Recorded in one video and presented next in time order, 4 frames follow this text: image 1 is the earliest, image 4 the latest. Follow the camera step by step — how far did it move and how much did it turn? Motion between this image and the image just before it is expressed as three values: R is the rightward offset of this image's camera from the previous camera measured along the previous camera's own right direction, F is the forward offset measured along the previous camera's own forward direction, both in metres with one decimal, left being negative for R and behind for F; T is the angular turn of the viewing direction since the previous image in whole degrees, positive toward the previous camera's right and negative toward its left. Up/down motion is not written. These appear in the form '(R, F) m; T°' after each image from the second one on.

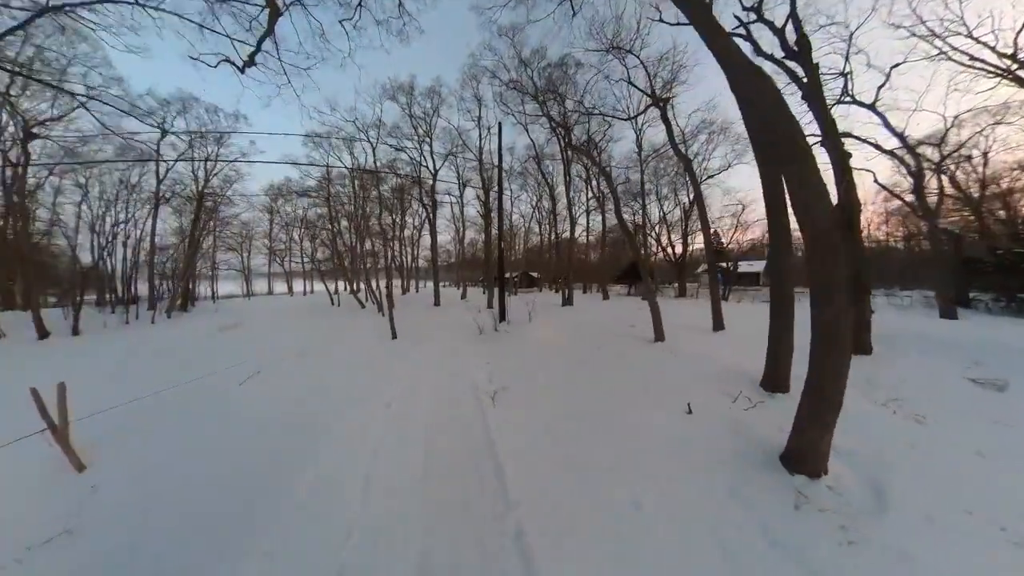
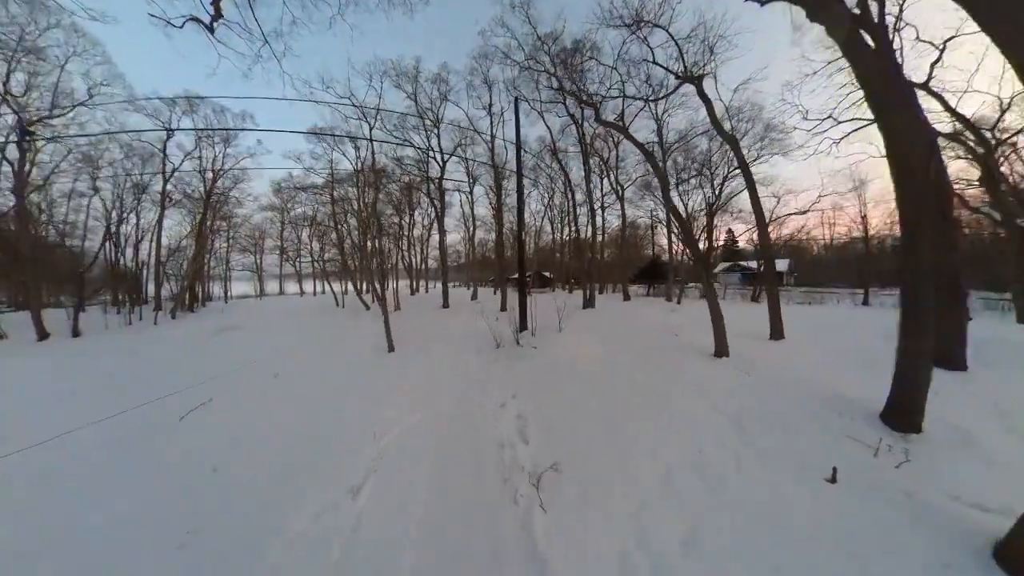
(-0.1, +0.8) m; -1°
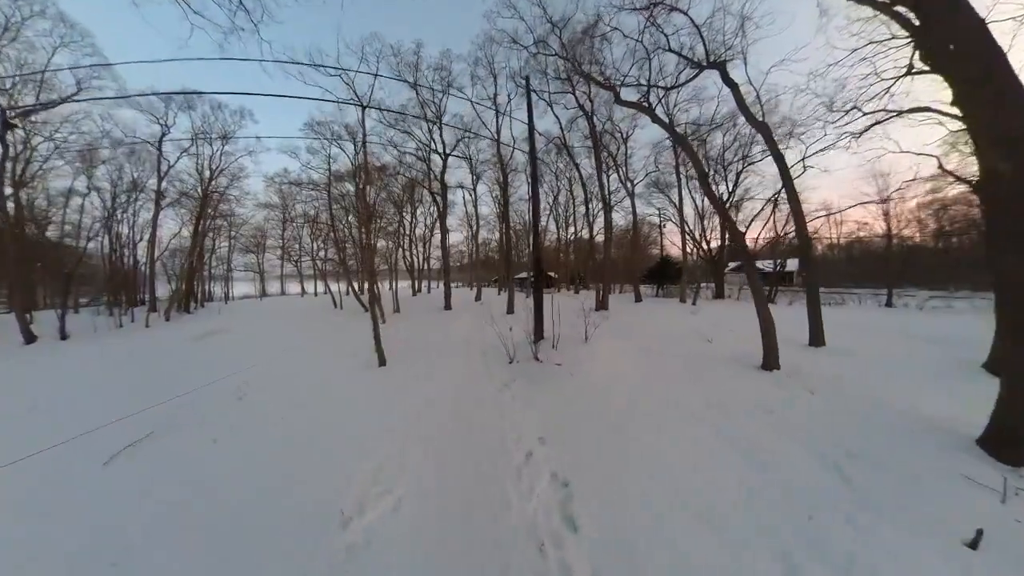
(-0.1, +0.5) m; 0°
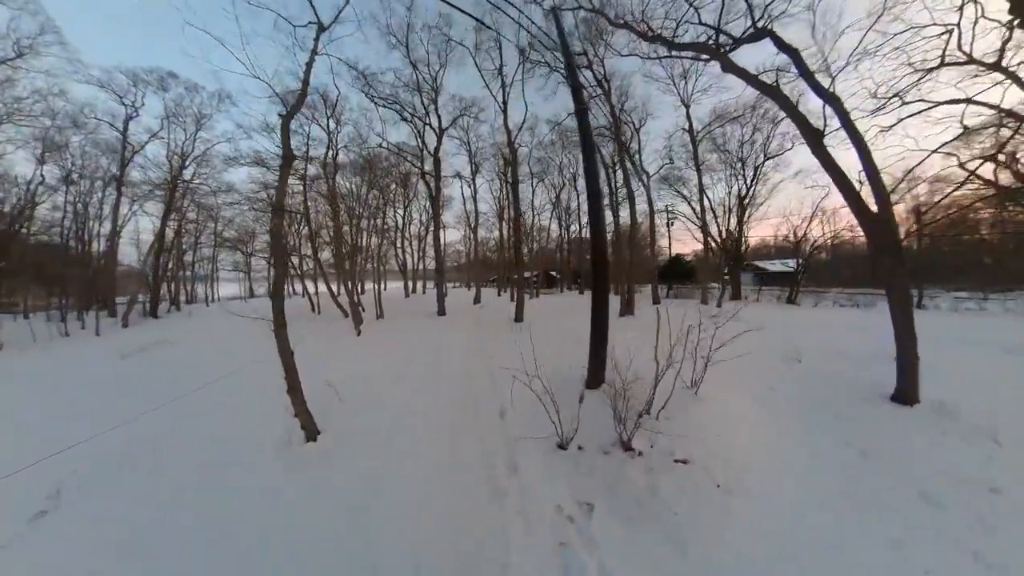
(-0.2, +1.1) m; +1°
